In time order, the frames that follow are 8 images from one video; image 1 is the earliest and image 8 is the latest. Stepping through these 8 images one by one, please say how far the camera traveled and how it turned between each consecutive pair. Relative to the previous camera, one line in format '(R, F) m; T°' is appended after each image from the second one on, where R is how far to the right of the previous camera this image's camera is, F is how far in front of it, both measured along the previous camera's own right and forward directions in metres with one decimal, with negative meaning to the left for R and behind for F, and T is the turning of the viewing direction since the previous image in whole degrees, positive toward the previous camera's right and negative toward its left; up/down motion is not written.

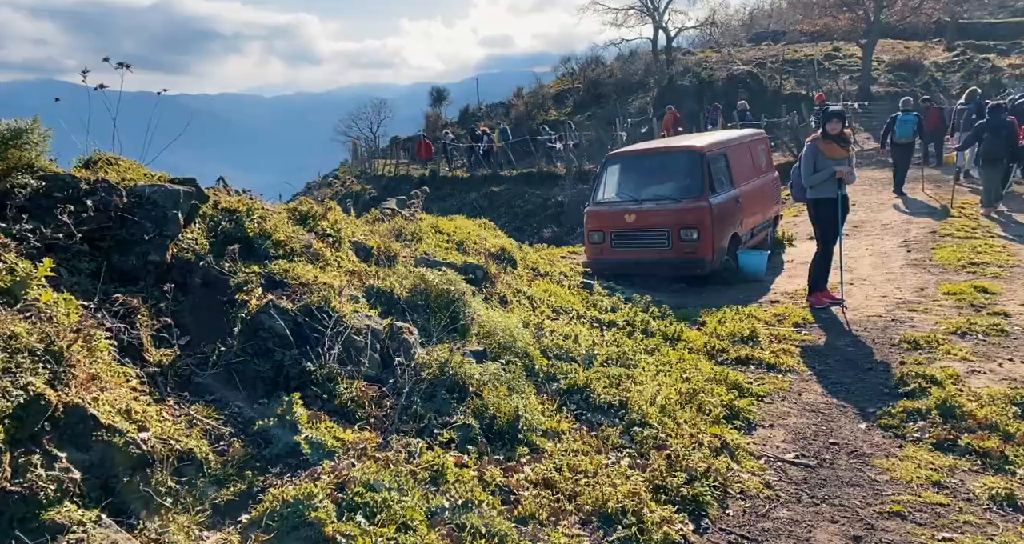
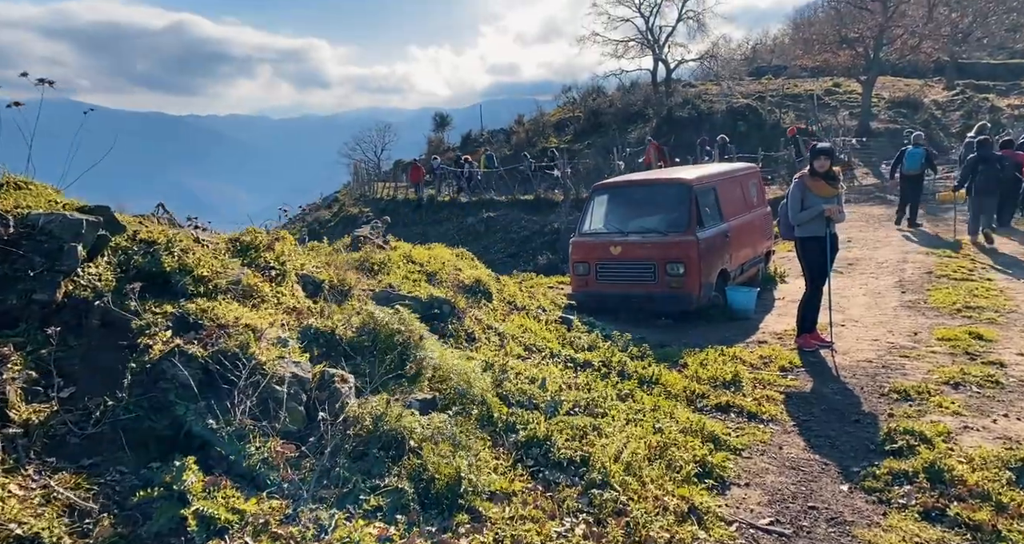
(+0.2, +0.3) m; 0°
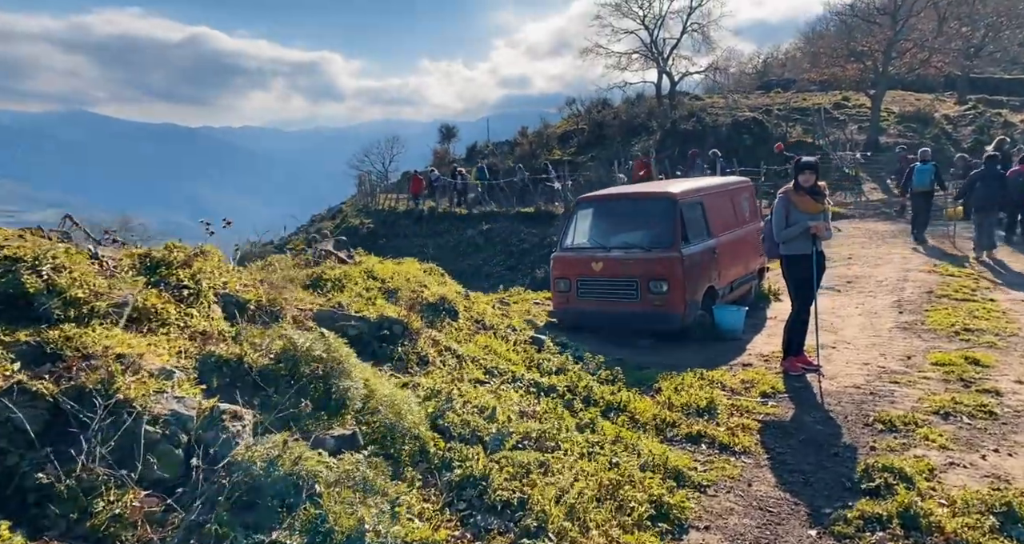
(+0.4, +0.4) m; -1°
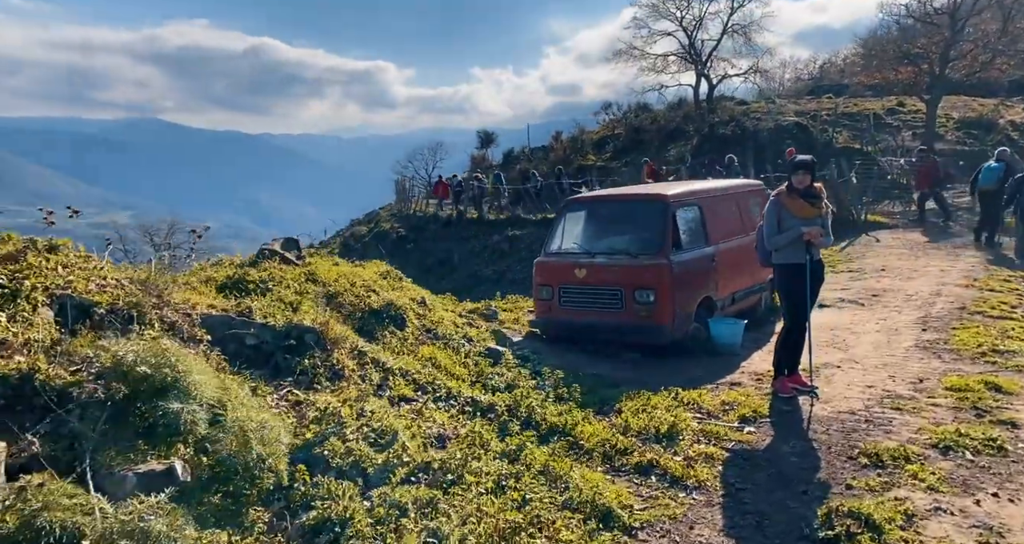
(+0.8, +0.6) m; -4°
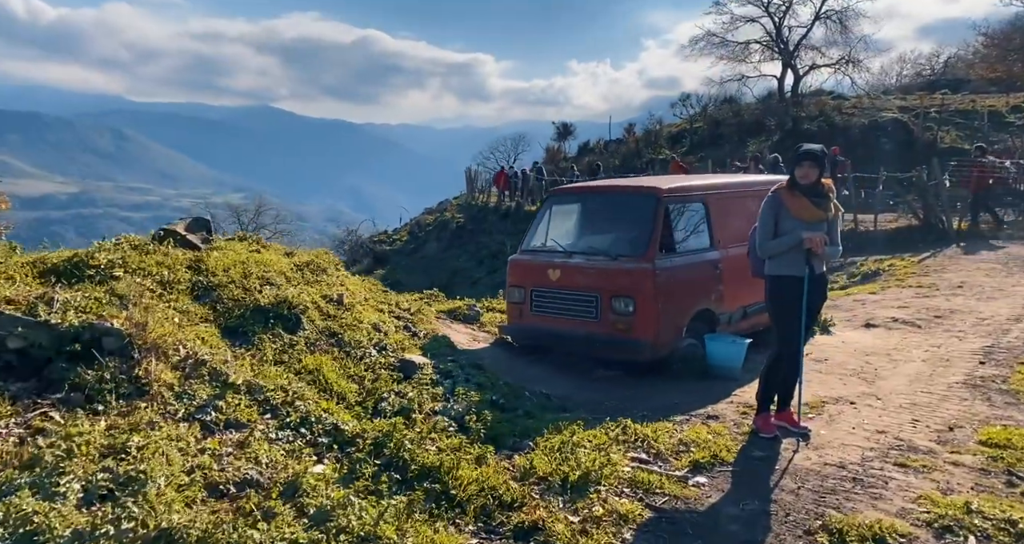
(+1.3, +1.2) m; -7°
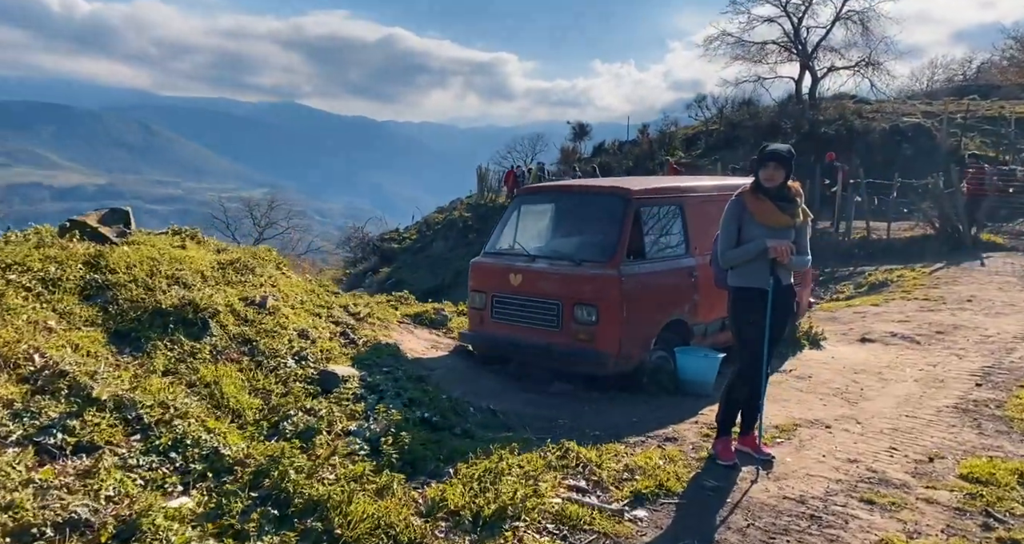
(+0.6, +0.5) m; -2°
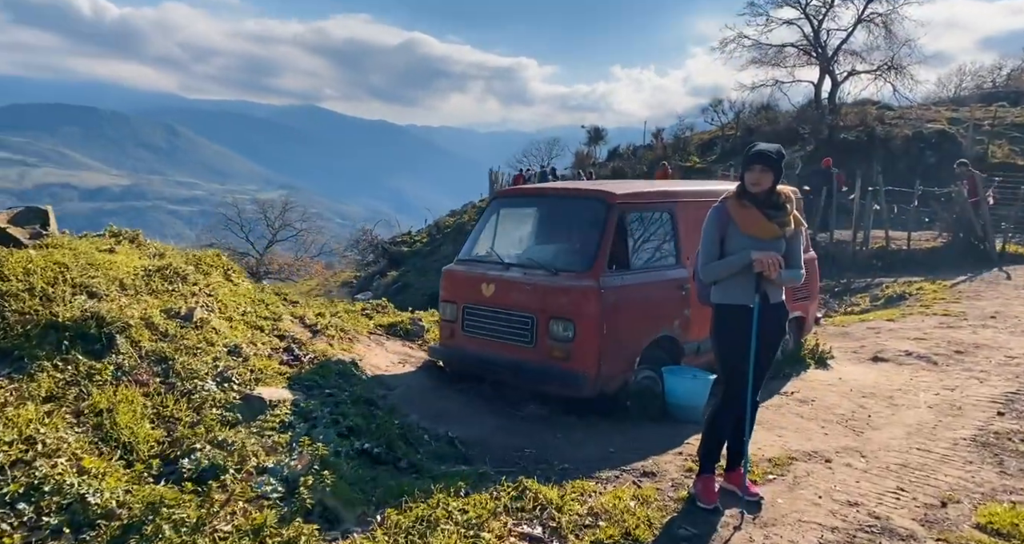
(+0.4, +0.6) m; -1°
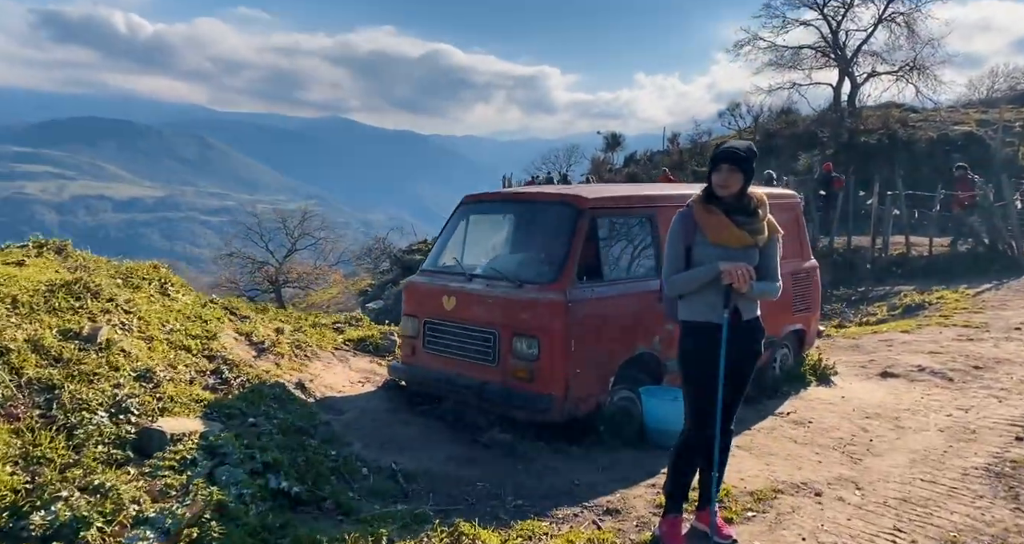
(+0.5, +0.5) m; -2°
